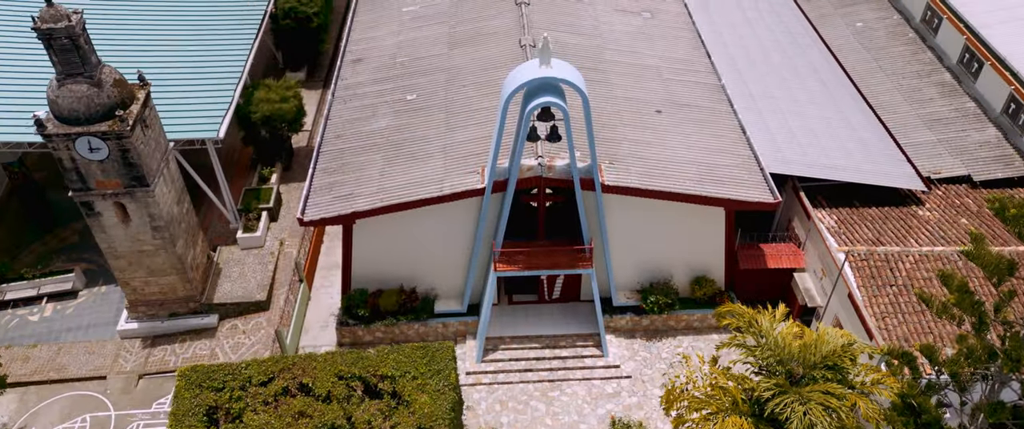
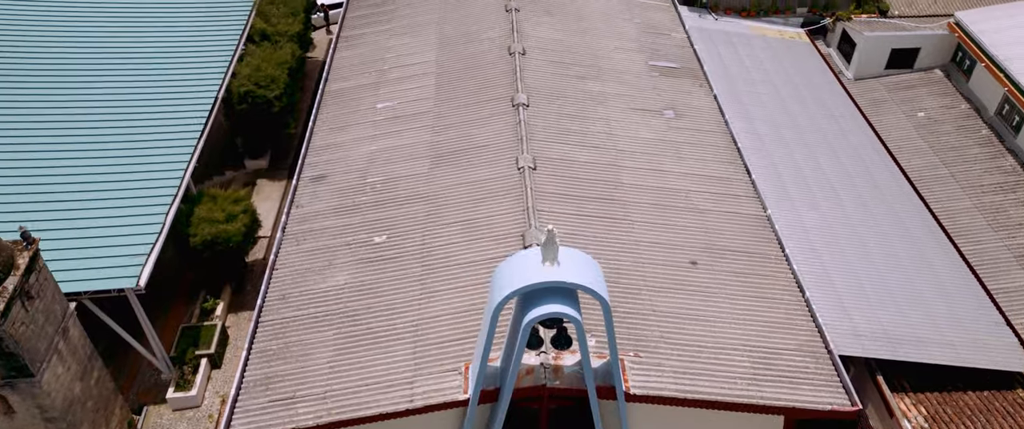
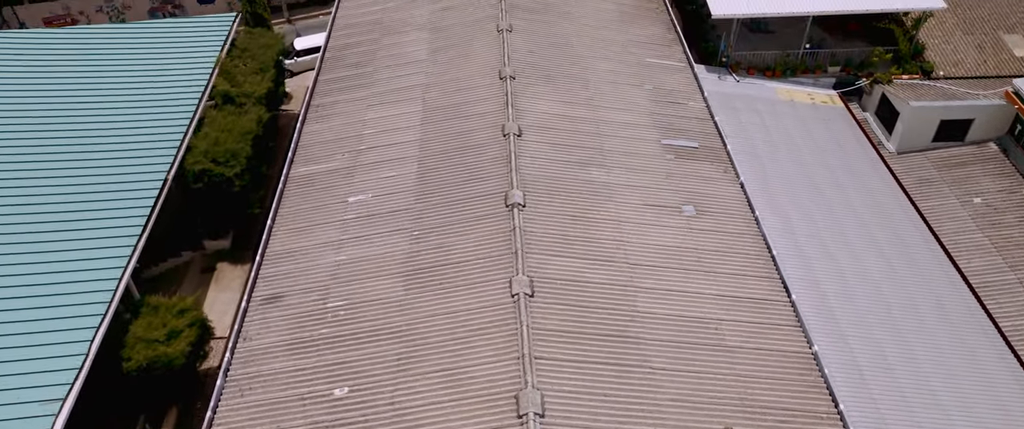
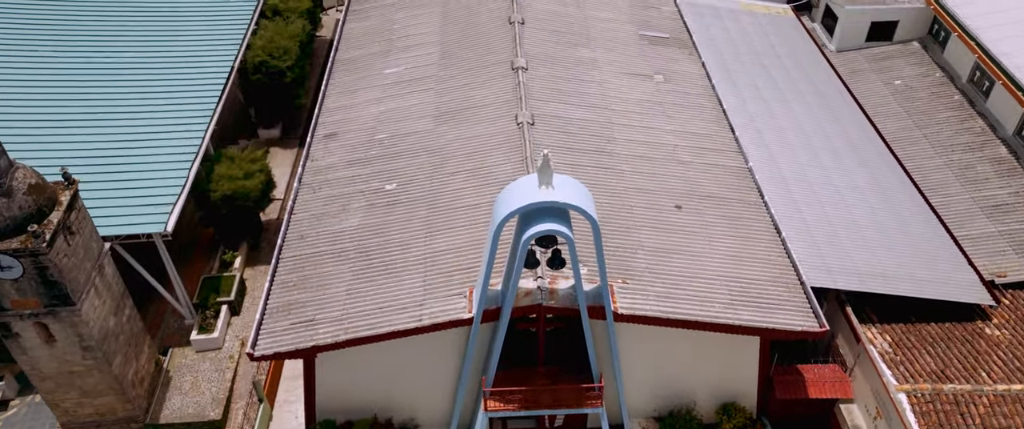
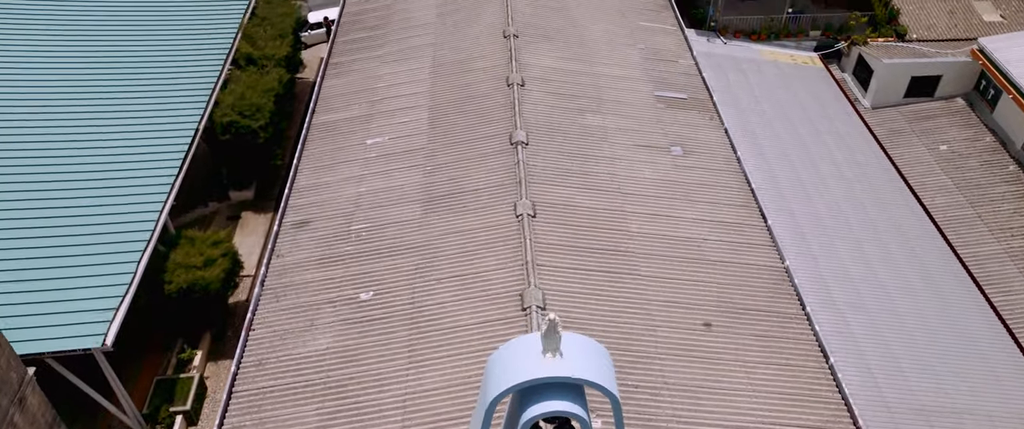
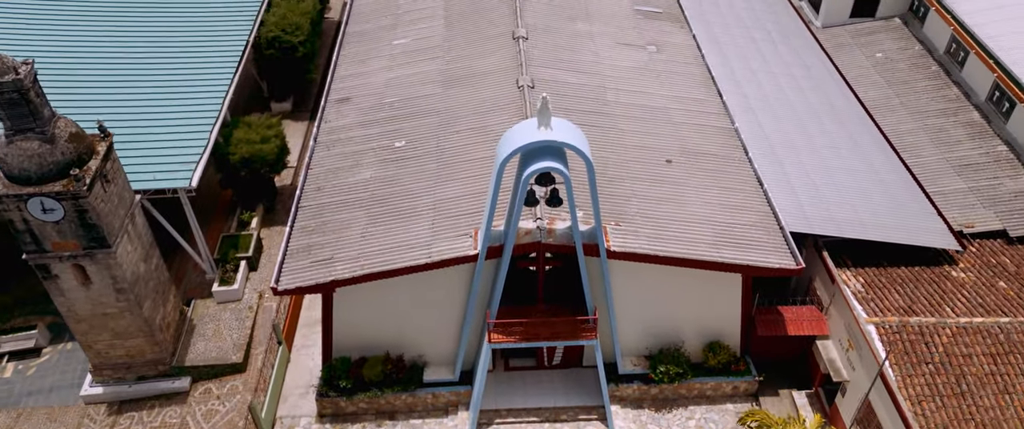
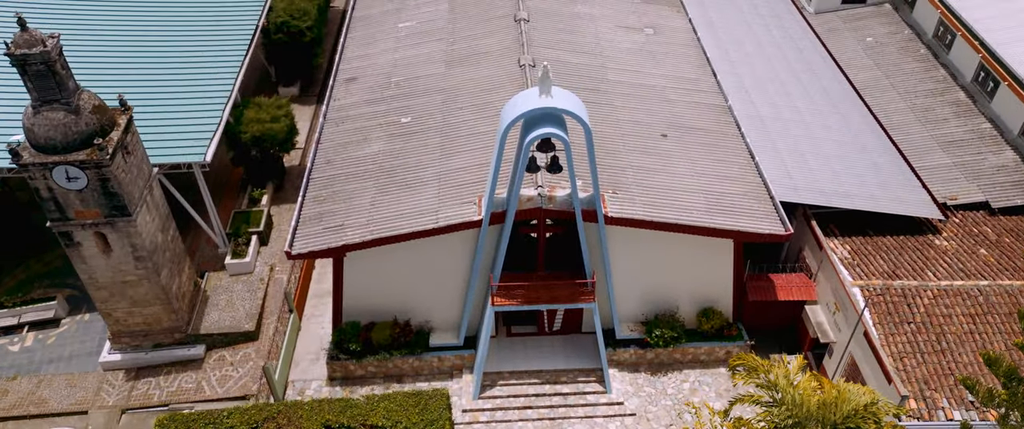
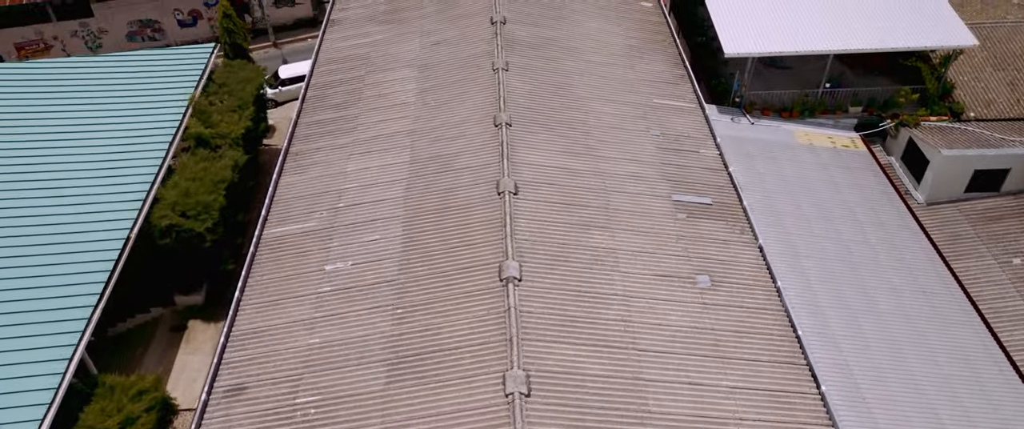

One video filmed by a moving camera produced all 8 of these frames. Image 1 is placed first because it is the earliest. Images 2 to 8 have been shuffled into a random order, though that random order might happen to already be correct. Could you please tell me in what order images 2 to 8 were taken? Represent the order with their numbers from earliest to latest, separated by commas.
7, 6, 4, 2, 5, 3, 8
